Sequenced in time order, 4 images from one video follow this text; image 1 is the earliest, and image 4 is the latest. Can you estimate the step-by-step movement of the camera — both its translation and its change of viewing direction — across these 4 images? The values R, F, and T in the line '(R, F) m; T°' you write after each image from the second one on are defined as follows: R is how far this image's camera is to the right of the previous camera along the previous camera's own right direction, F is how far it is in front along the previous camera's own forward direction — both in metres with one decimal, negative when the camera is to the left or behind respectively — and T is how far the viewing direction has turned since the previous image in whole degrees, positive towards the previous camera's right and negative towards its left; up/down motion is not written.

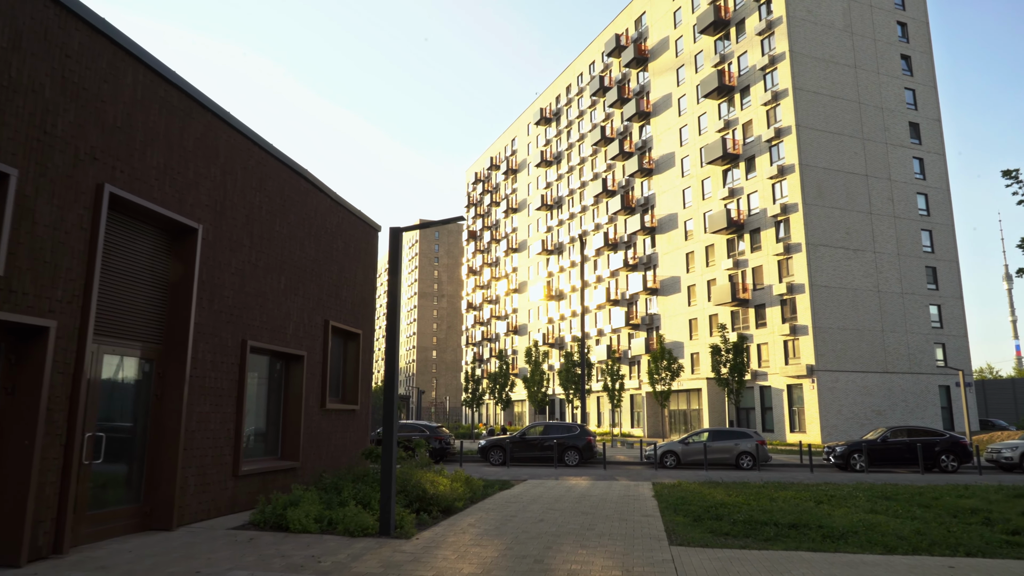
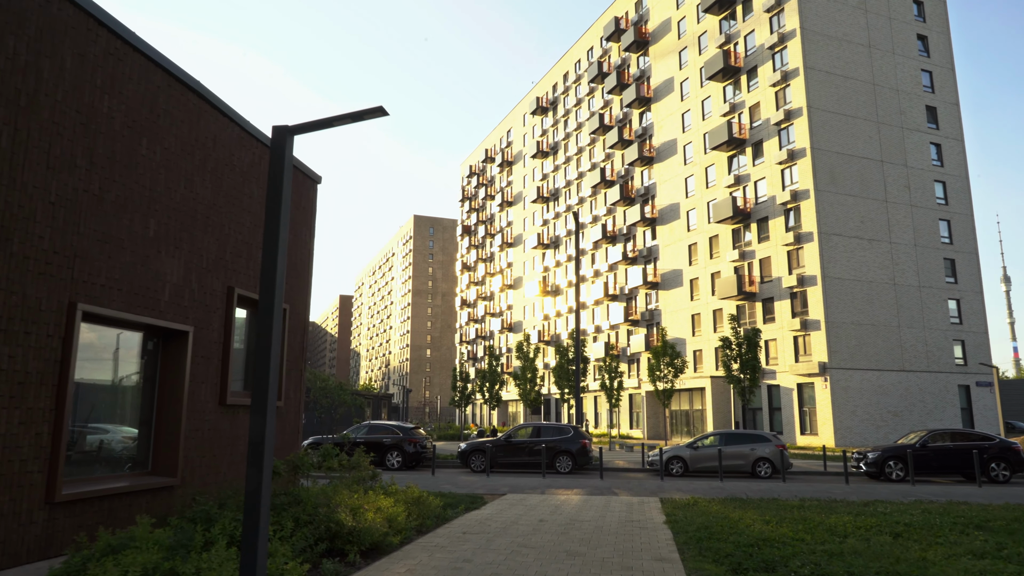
(+0.4, +2.7) m; 0°
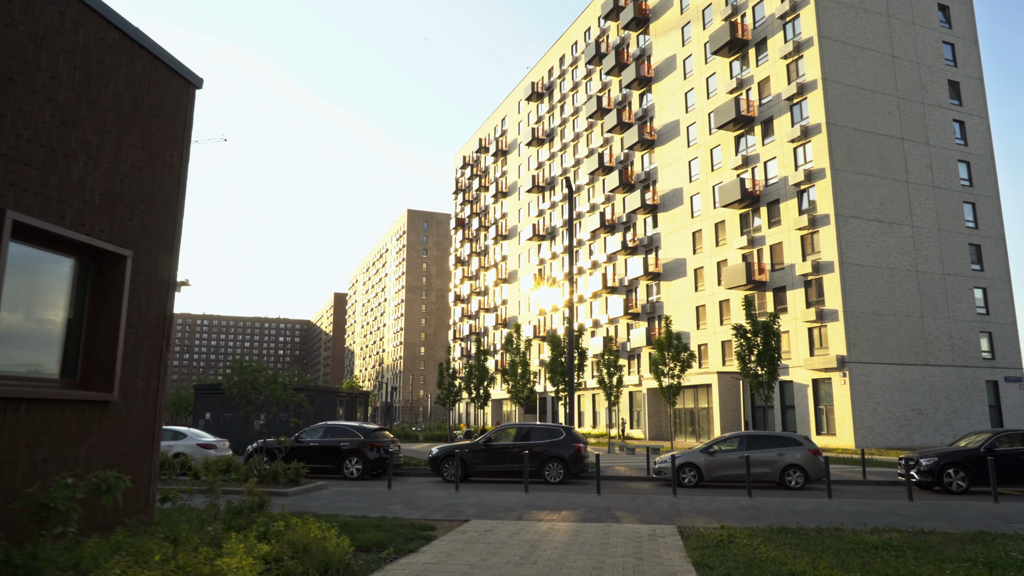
(+0.4, +3.1) m; 0°
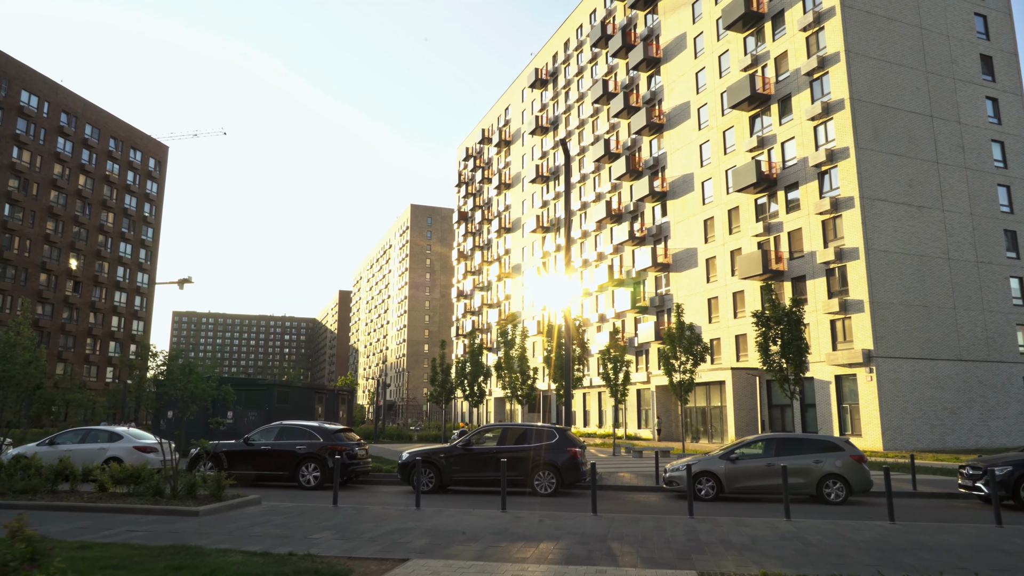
(+0.5, +2.5) m; -1°
